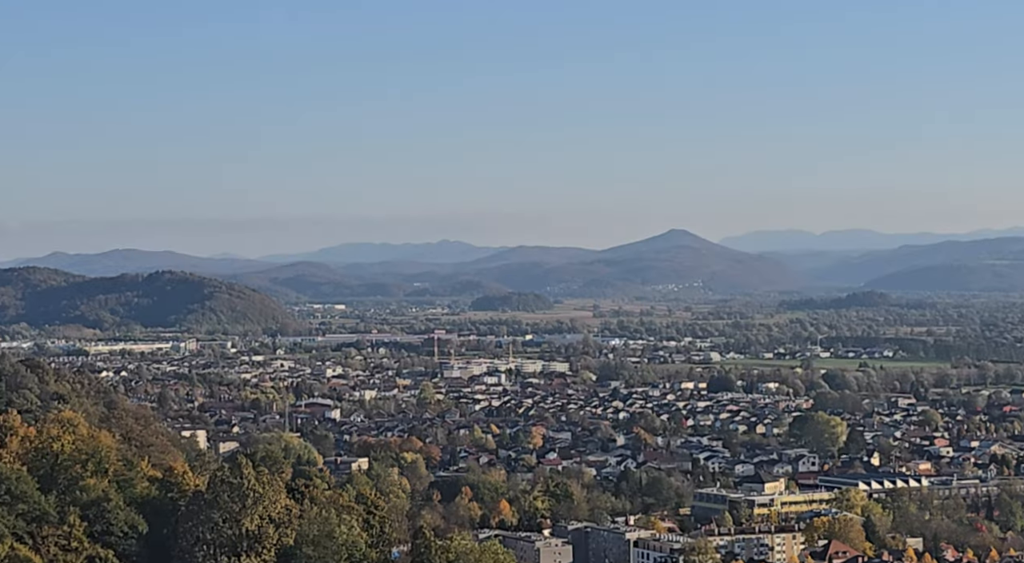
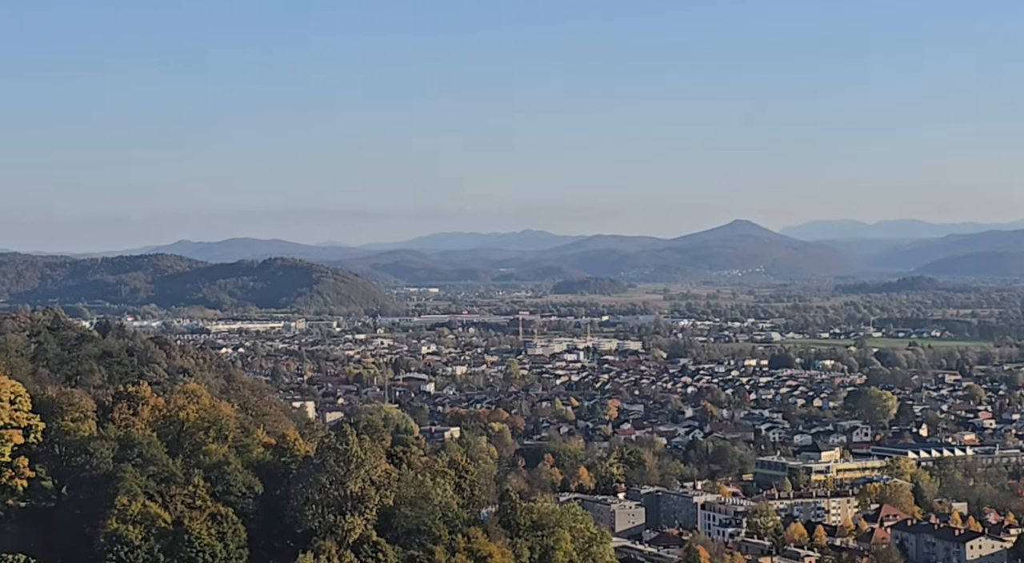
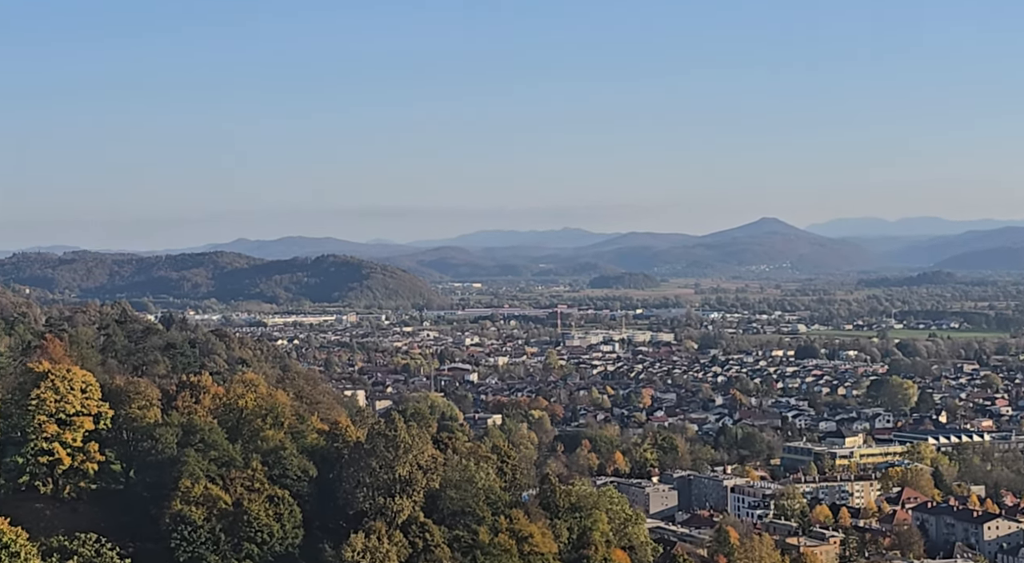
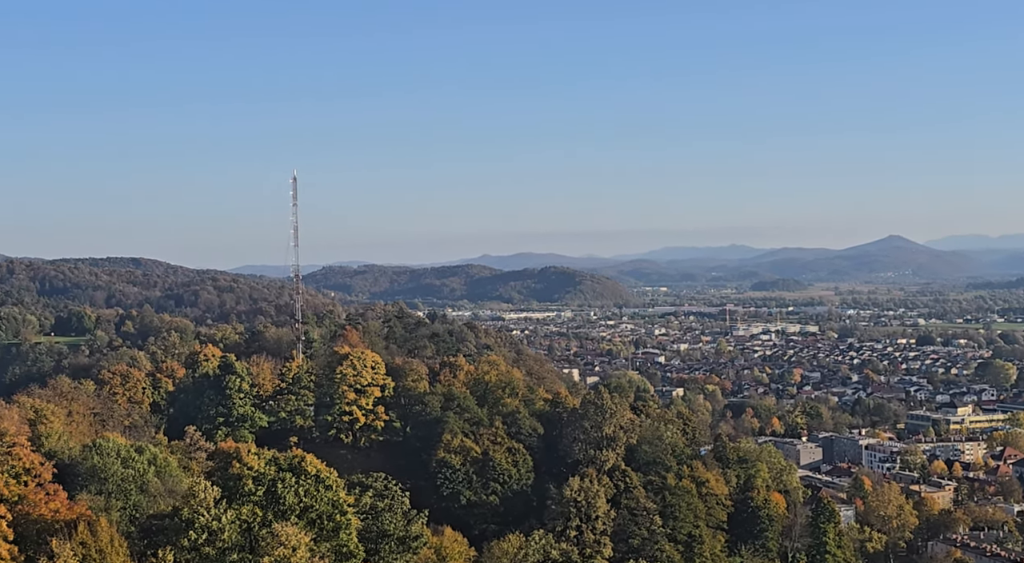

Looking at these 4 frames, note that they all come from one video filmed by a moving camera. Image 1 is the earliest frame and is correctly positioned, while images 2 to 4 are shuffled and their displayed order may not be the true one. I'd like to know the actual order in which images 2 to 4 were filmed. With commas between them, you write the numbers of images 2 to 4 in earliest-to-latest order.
2, 3, 4
